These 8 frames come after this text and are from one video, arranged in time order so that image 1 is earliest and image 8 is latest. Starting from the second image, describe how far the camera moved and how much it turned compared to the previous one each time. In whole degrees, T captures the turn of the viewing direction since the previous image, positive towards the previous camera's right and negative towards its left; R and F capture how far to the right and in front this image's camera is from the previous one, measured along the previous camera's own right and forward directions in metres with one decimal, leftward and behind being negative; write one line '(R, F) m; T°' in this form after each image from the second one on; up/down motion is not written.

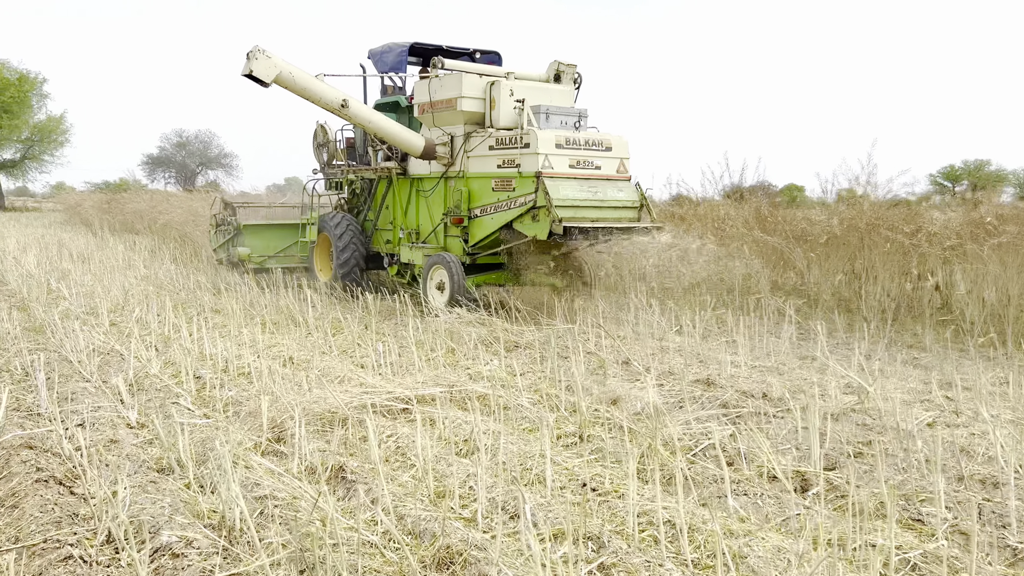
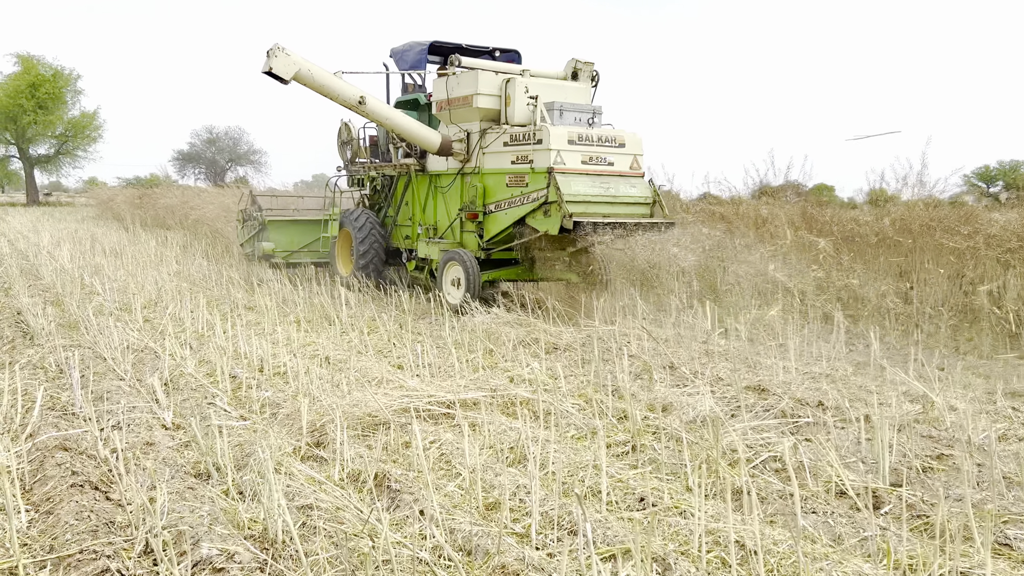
(-0.1, +0.2) m; -2°
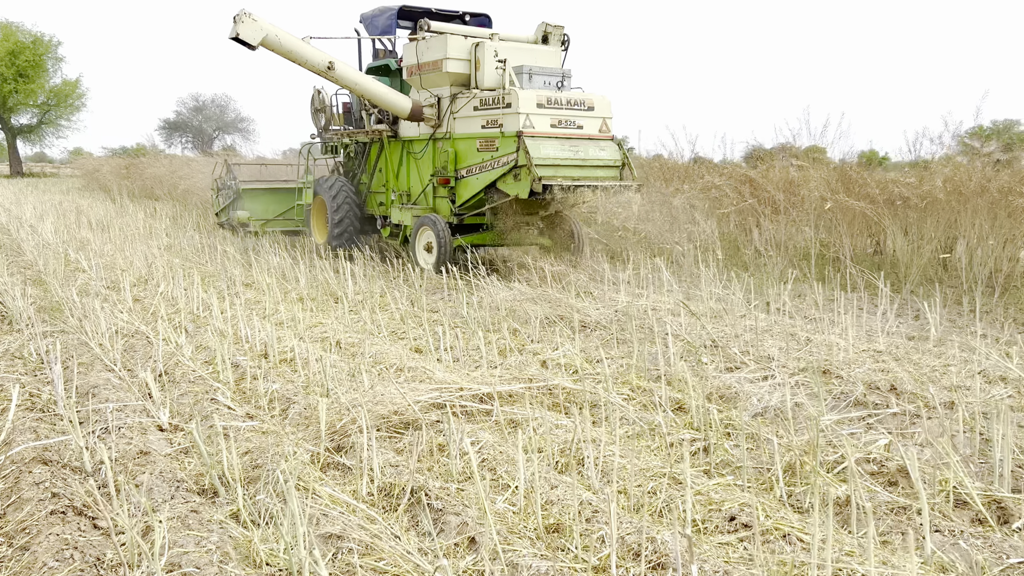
(-0.2, +0.5) m; +1°
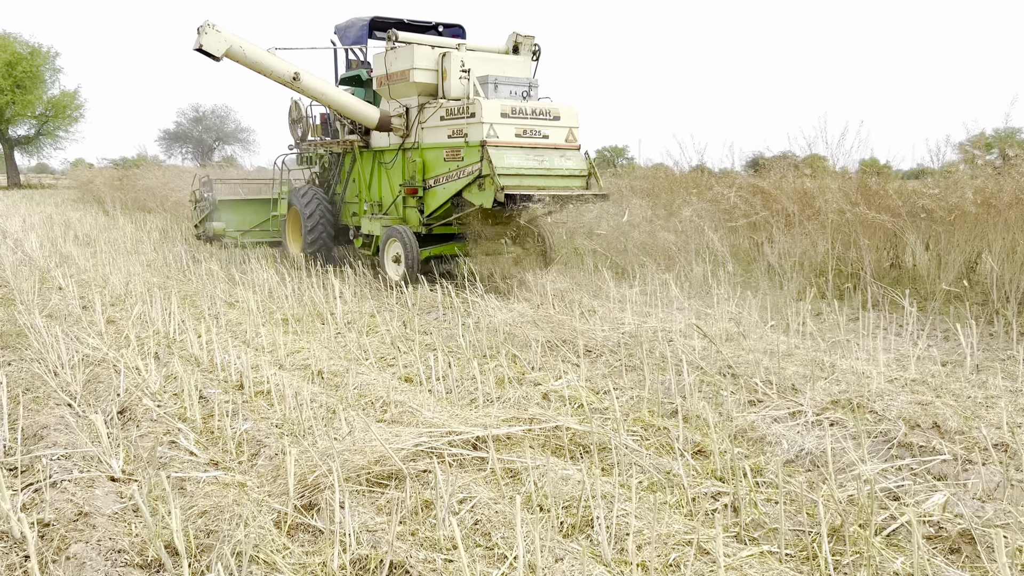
(0.0, +0.4) m; 0°
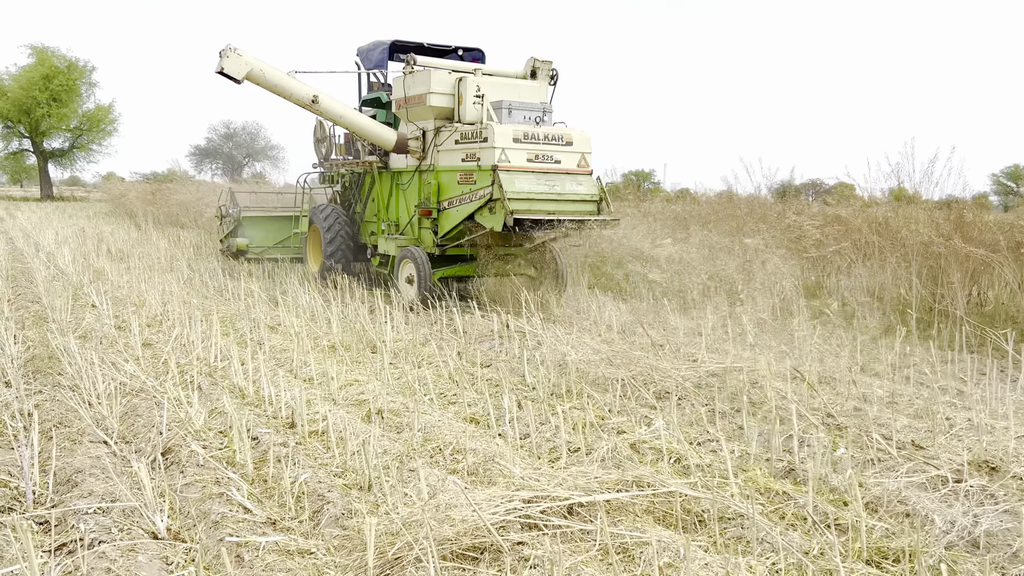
(-0.3, +0.4) m; -1°
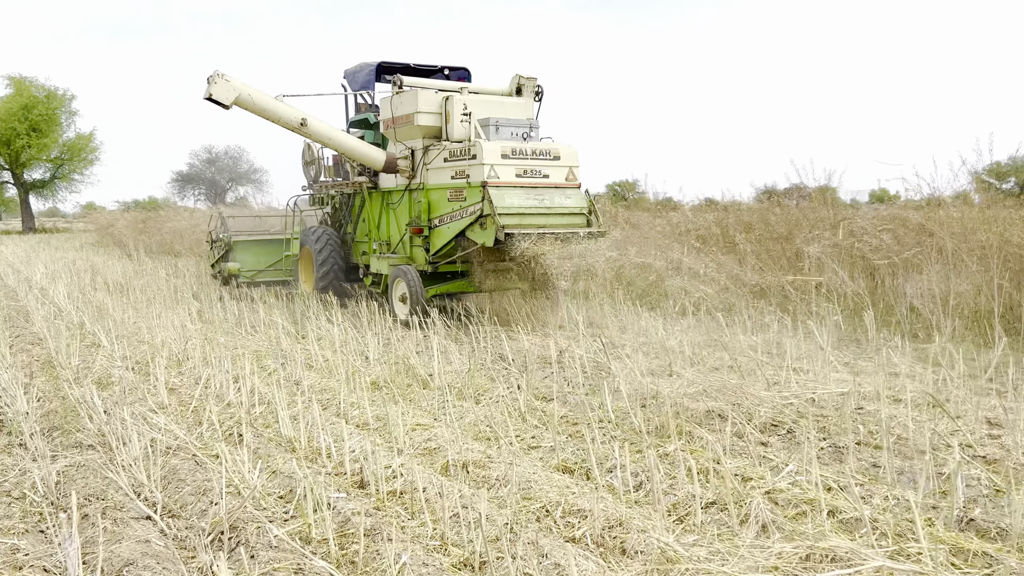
(-0.4, +0.5) m; +1°
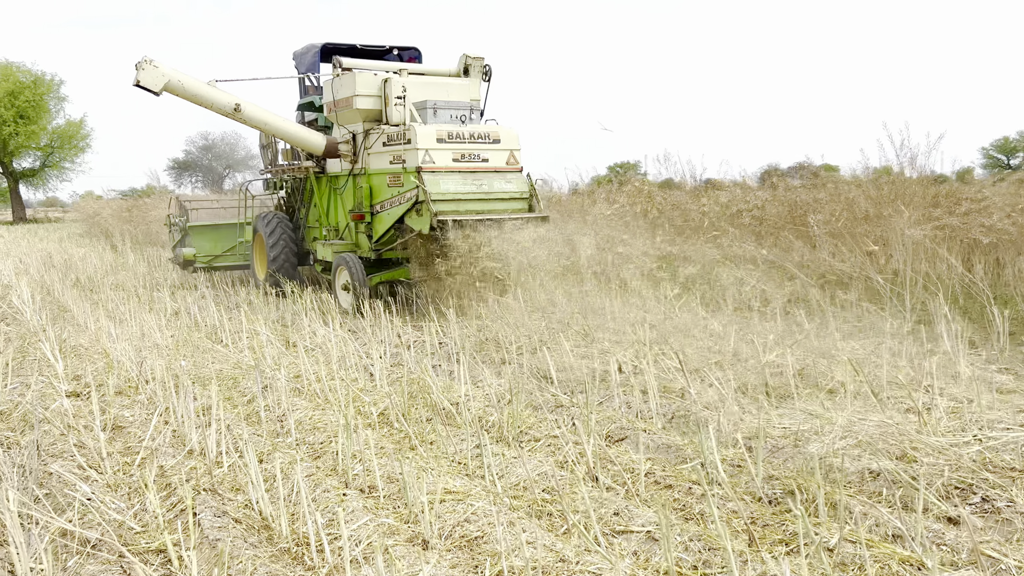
(-0.2, +1.2) m; 0°
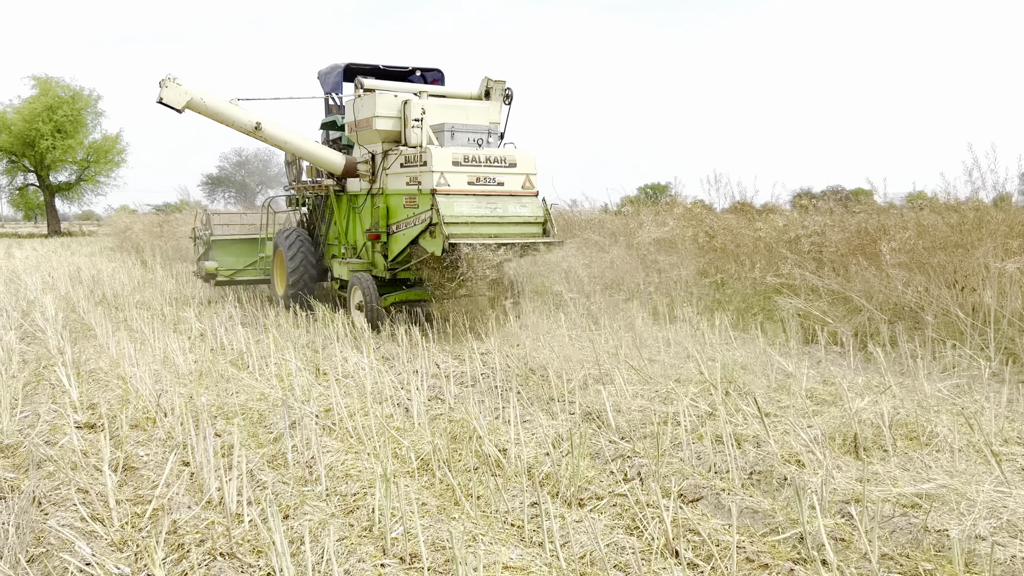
(-0.1, +0.4) m; -2°
